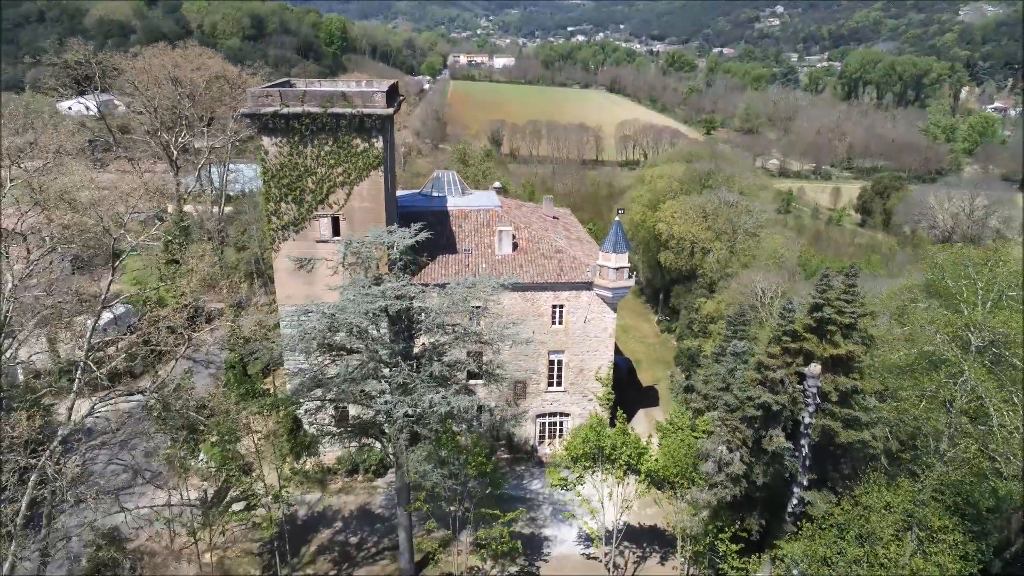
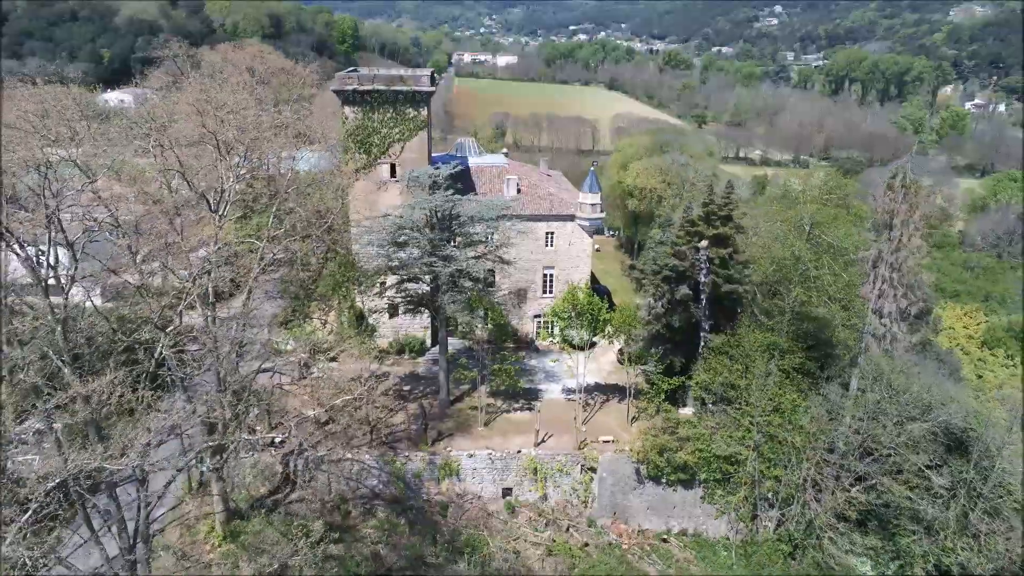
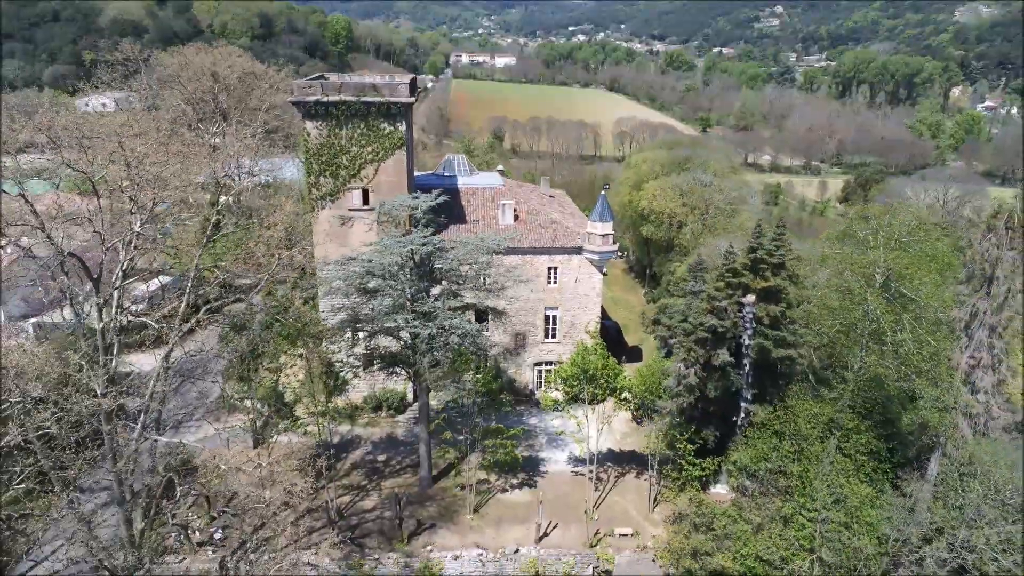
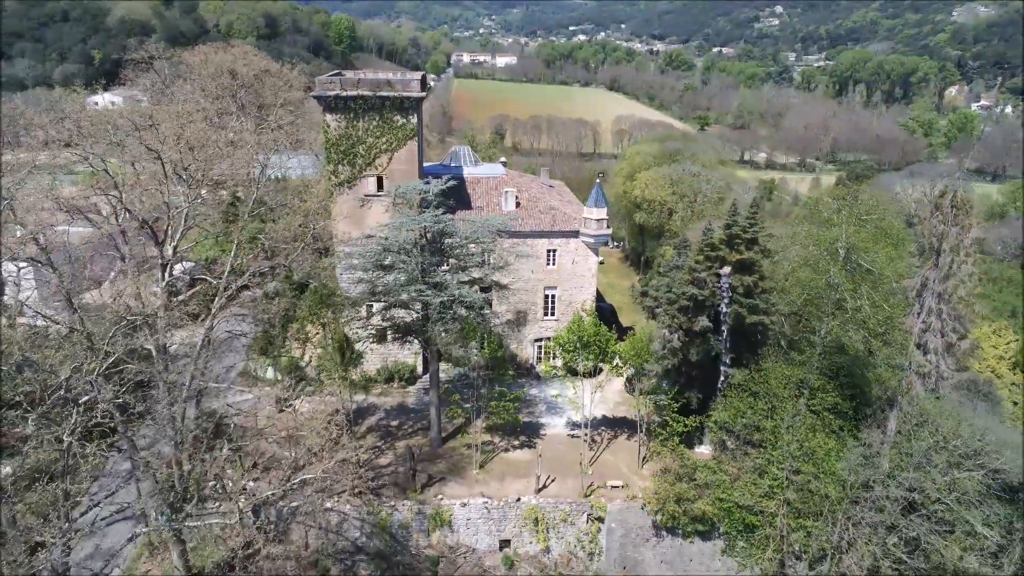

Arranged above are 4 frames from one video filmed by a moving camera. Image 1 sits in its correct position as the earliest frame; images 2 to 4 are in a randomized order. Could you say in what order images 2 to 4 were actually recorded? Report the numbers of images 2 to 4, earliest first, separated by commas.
3, 4, 2
